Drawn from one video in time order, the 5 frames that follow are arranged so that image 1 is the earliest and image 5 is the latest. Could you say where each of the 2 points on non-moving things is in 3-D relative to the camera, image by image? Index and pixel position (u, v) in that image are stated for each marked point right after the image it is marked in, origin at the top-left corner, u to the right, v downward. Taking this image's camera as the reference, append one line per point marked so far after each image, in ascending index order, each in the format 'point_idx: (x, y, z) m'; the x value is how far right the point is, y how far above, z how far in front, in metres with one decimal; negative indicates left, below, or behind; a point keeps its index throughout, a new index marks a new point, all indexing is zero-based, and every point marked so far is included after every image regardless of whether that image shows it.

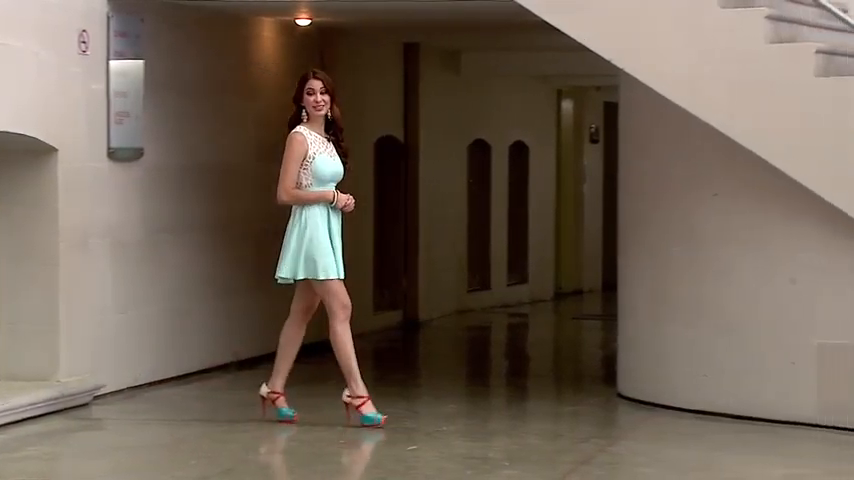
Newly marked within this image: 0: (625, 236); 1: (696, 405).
0: (+0.9, 0.0, +6.7) m
1: (+1.1, -0.7, +6.4) m
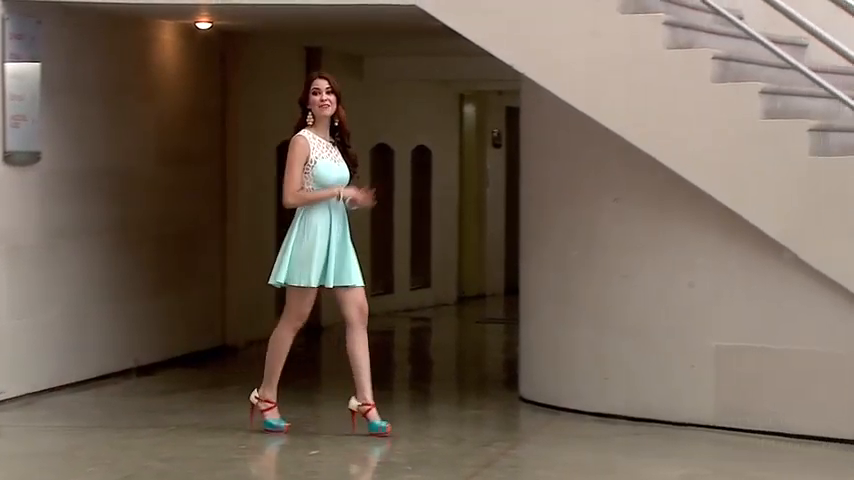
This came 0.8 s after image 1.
0: (+0.4, 0.0, +6.8) m
1: (+0.7, -0.7, +6.4) m
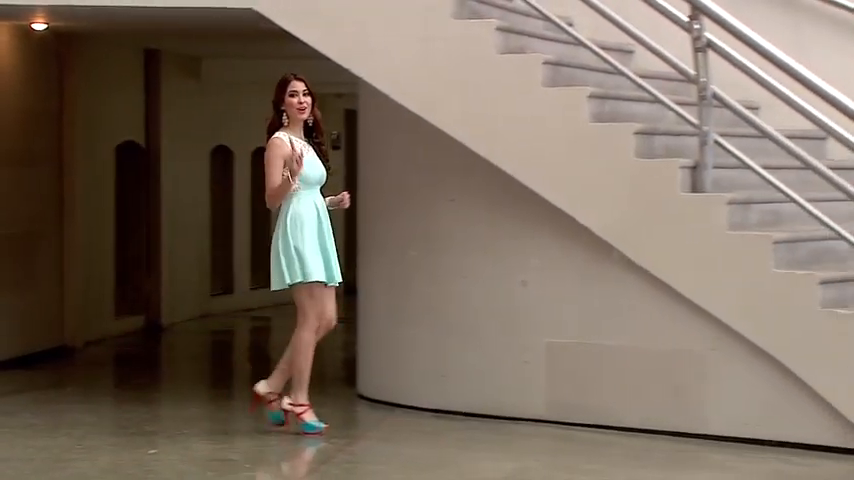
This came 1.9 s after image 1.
0: (-0.3, 0.0, +6.9) m
1: (0.0, -0.7, +6.5) m
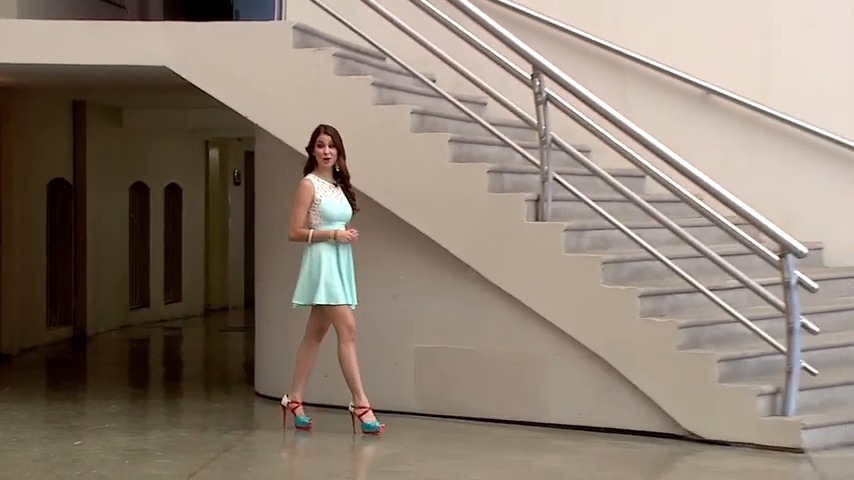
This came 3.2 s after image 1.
0: (-0.9, -0.1, +8.0) m
1: (-0.5, -0.8, +7.7) m
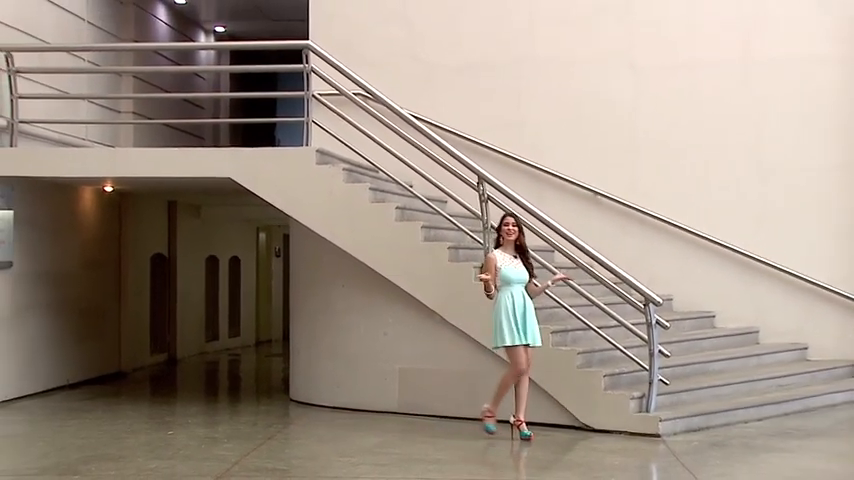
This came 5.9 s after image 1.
0: (-1.0, -0.5, +11.4) m
1: (-0.7, -1.2, +11.0) m
